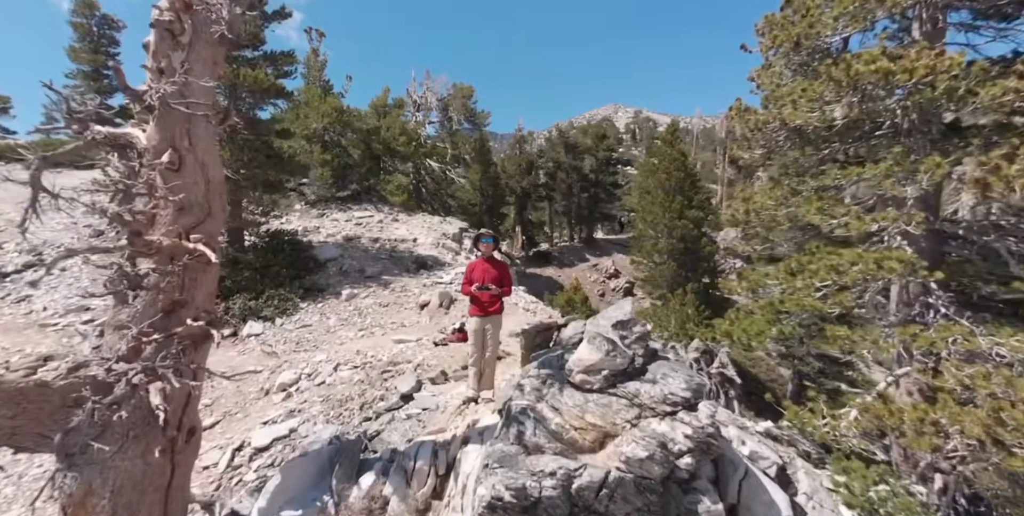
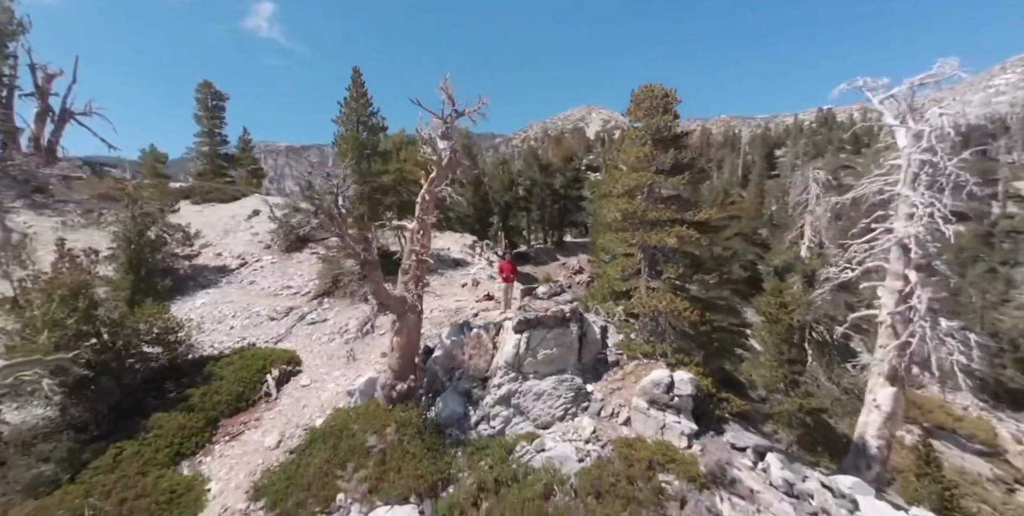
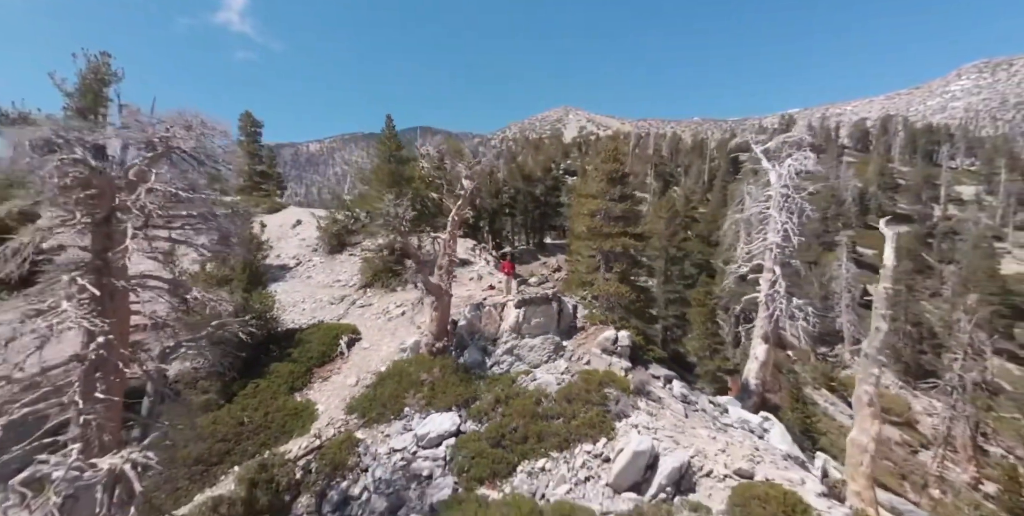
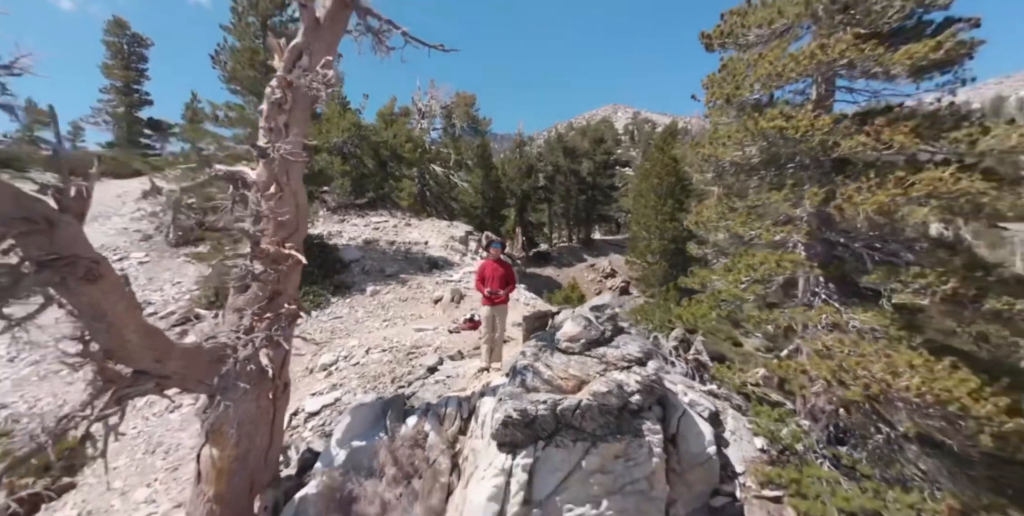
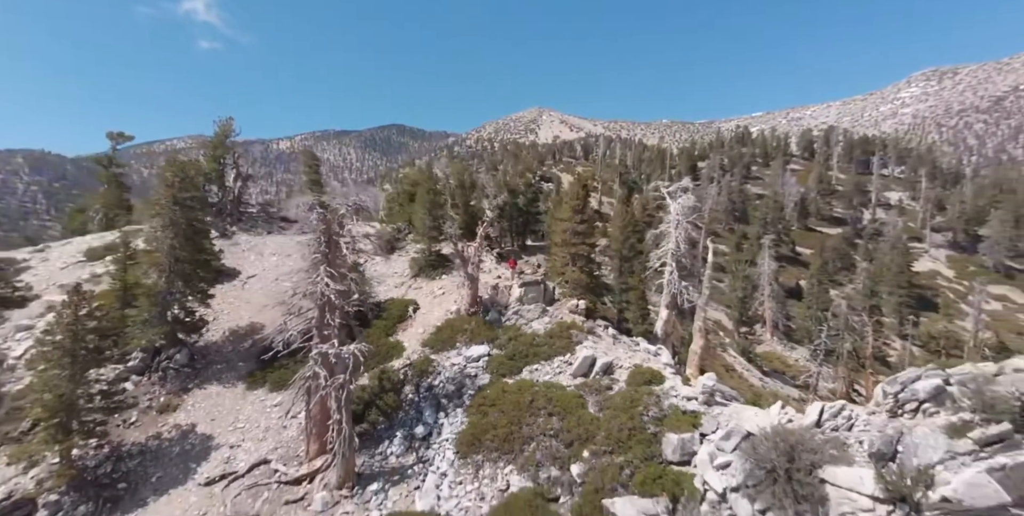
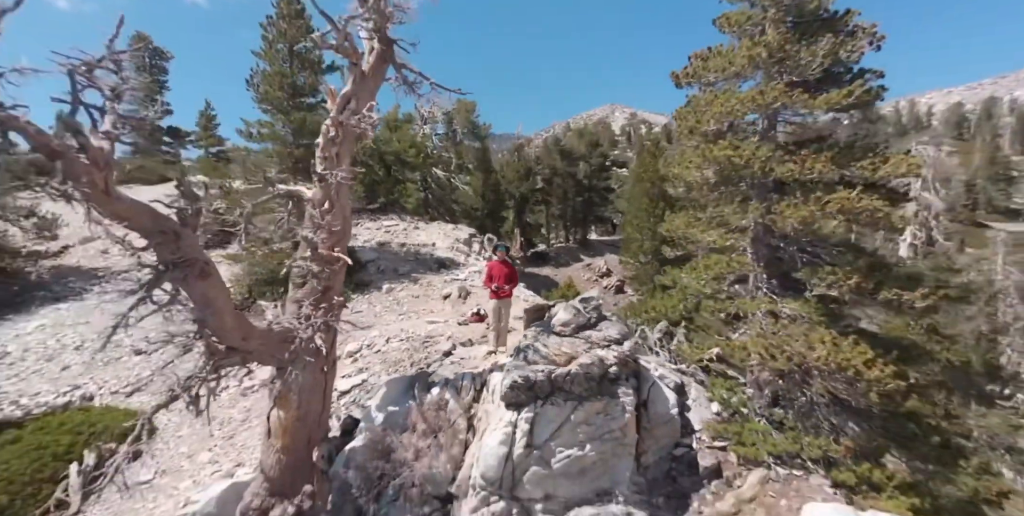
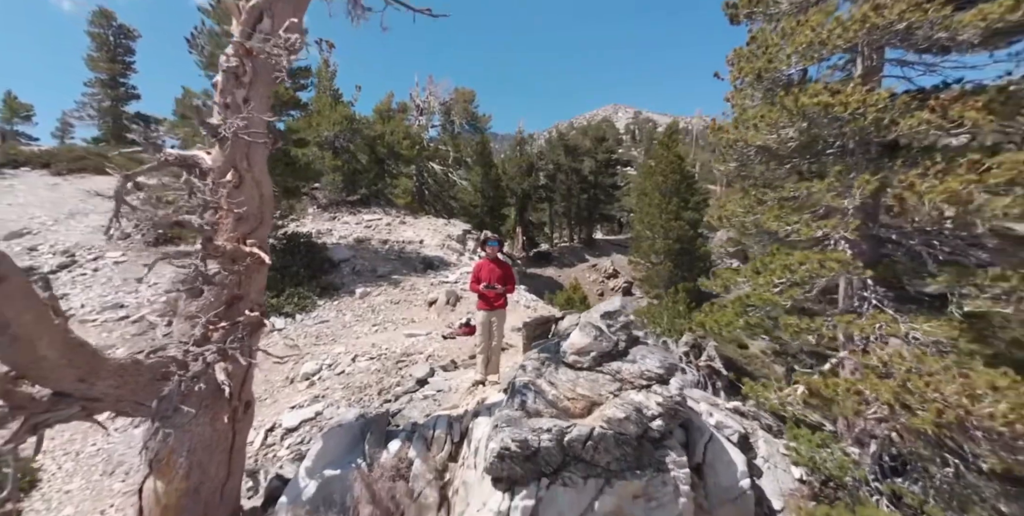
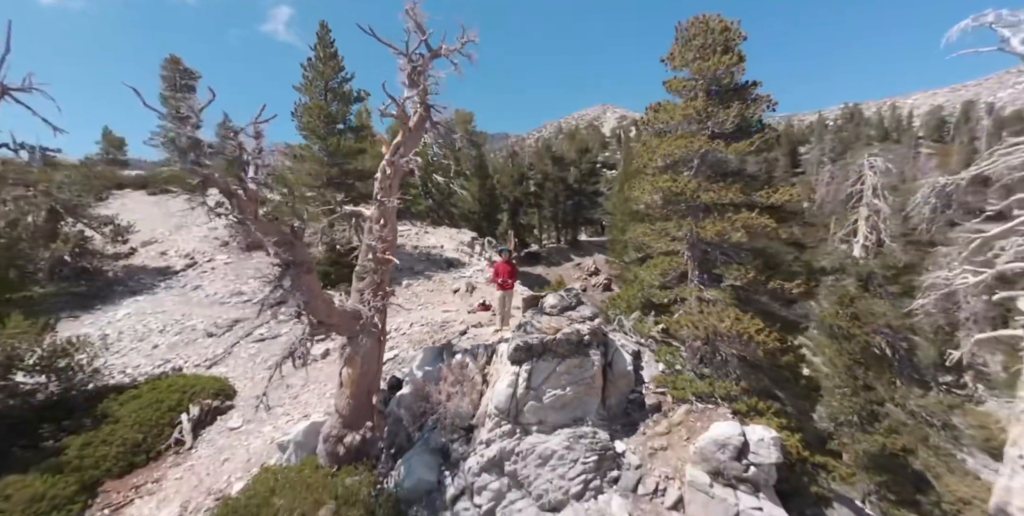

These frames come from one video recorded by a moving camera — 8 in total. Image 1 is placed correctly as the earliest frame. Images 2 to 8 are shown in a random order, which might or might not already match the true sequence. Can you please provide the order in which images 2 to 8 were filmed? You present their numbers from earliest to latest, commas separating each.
7, 4, 6, 8, 2, 3, 5
